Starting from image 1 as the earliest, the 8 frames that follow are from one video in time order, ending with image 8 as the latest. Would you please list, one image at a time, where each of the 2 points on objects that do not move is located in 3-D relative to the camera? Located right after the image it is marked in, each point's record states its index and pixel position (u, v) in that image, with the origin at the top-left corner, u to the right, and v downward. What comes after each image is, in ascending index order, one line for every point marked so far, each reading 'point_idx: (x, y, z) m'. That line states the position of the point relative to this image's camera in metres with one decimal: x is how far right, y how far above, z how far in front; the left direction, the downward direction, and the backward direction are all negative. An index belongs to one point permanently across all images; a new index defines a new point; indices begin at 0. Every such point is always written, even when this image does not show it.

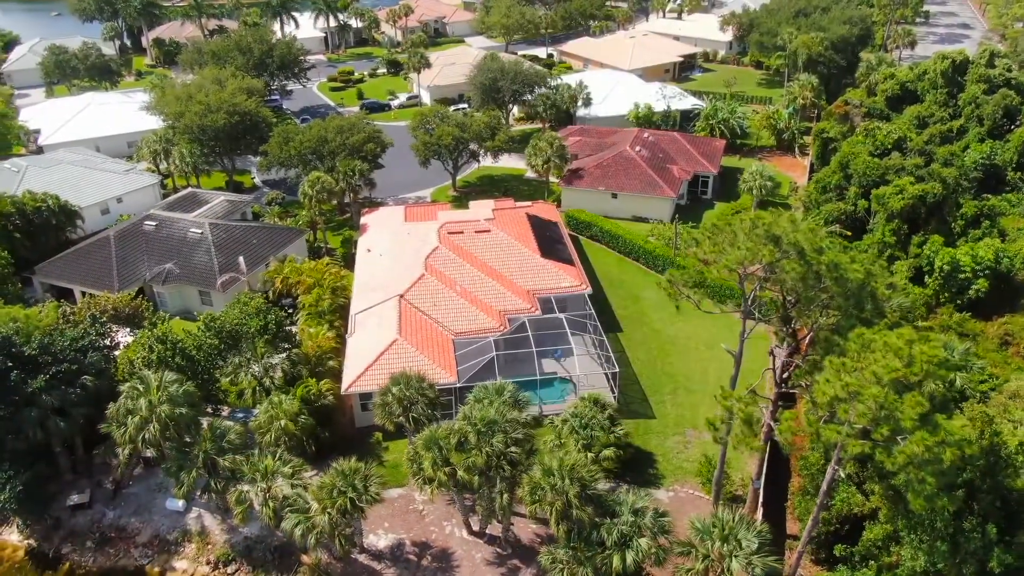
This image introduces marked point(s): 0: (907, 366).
0: (+9.7, -1.9, +19.0) m
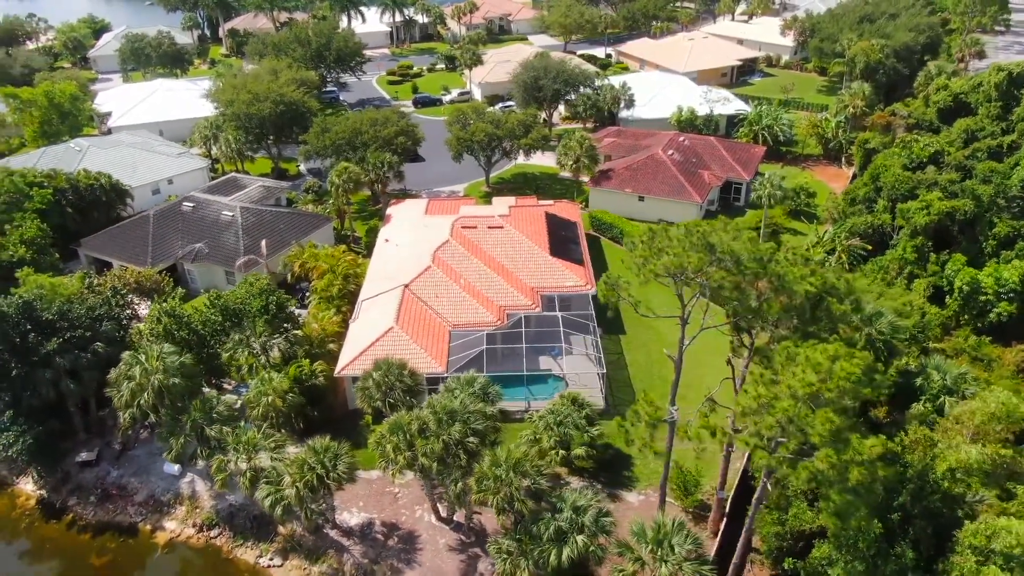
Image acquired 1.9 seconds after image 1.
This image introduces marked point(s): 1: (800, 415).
0: (+7.5, -2.3, +18.8) m
1: (+7.0, -3.1, +19.0) m
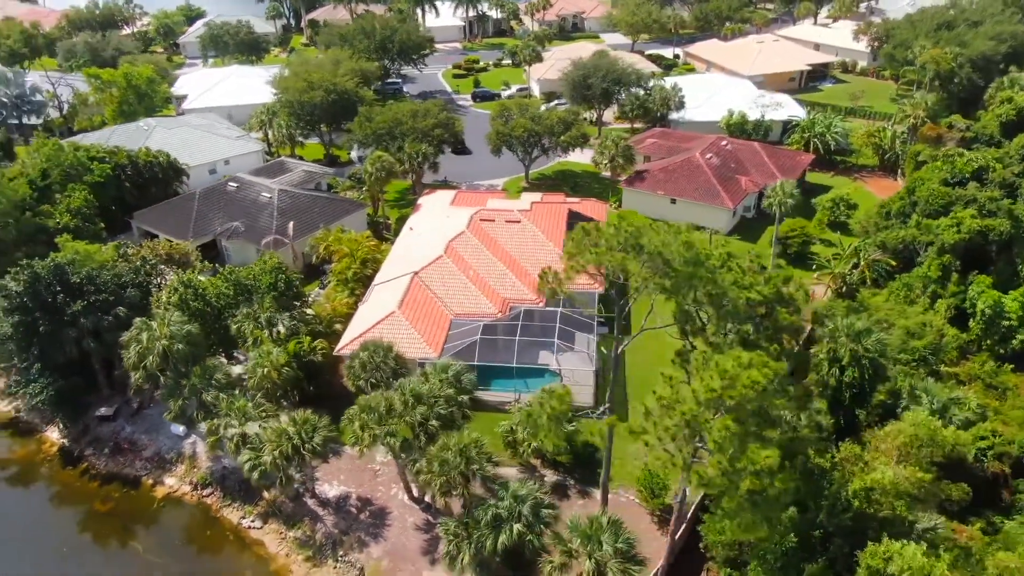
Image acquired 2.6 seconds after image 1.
0: (+5.2, -2.4, +18.8) m
1: (+4.6, -3.2, +19.0) m
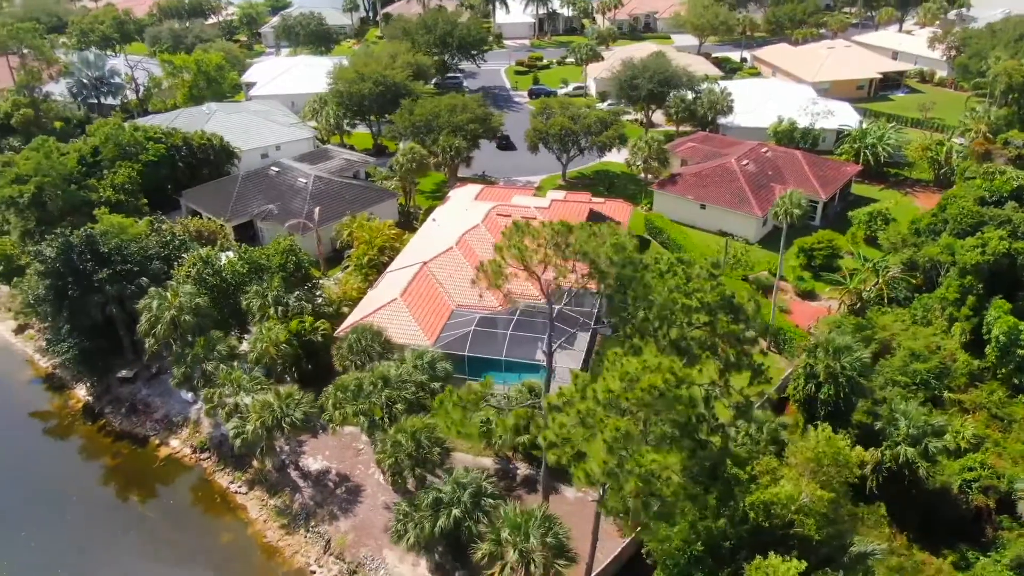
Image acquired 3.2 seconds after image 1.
0: (+2.7, -2.5, +19.0) m
1: (+2.0, -3.2, +19.3) m
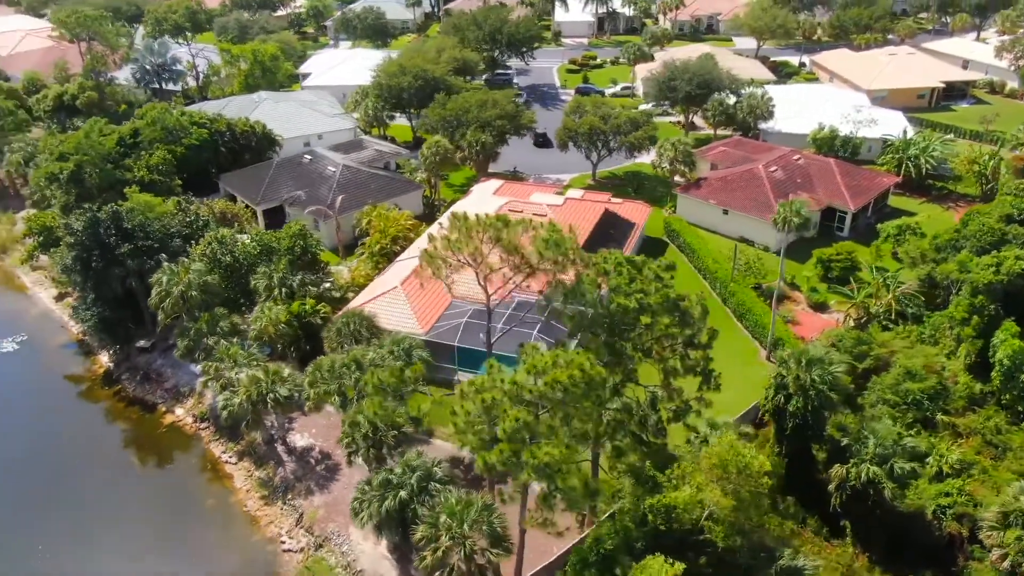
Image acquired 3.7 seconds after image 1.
0: (+0.3, -2.3, +19.4) m
1: (-0.3, -3.1, +19.7) m
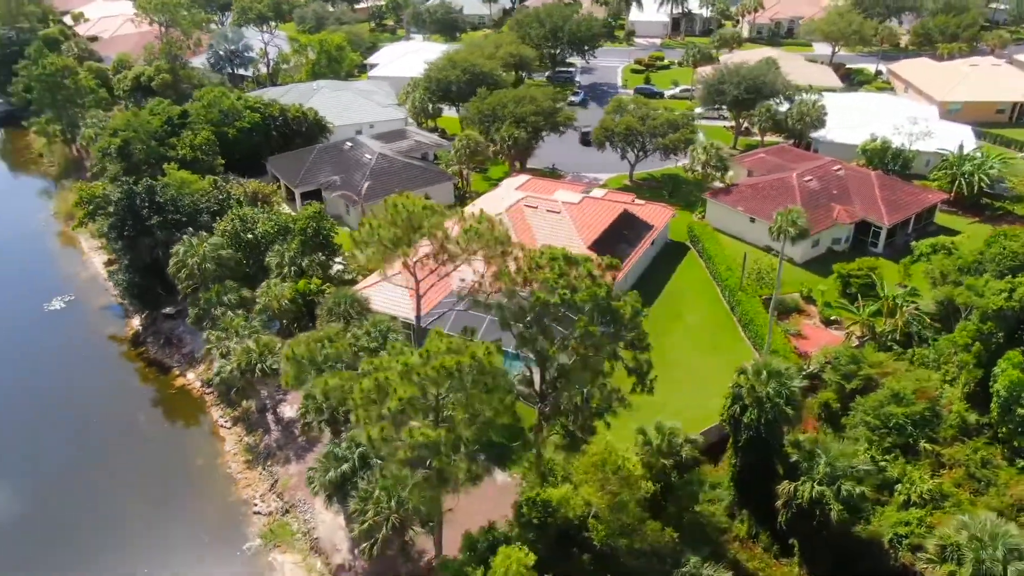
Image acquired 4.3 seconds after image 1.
0: (-2.6, -2.0, +20.1) m
1: (-3.2, -2.6, +20.5) m
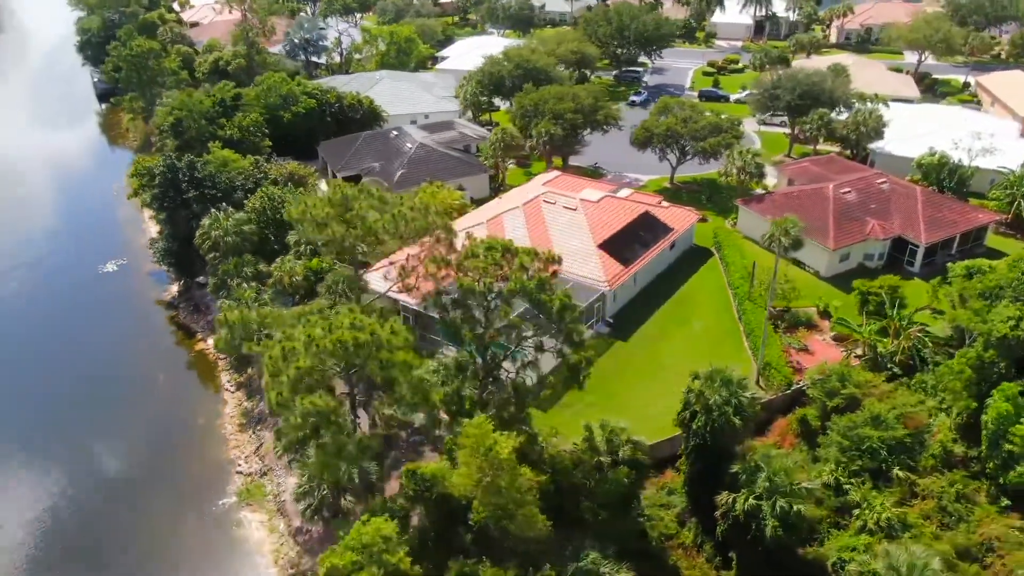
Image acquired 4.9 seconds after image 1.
0: (-5.4, -1.3, +21.2) m
1: (-6.0, -1.9, +21.7) m
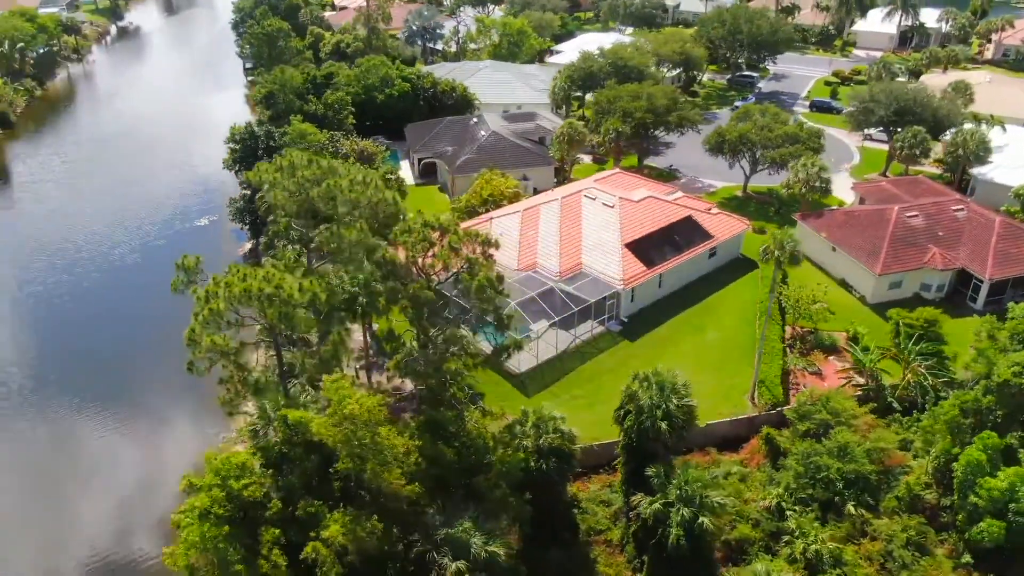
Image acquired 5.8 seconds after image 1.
0: (-8.7, +0.1, +23.6) m
1: (-9.3, -0.4, +24.3) m
